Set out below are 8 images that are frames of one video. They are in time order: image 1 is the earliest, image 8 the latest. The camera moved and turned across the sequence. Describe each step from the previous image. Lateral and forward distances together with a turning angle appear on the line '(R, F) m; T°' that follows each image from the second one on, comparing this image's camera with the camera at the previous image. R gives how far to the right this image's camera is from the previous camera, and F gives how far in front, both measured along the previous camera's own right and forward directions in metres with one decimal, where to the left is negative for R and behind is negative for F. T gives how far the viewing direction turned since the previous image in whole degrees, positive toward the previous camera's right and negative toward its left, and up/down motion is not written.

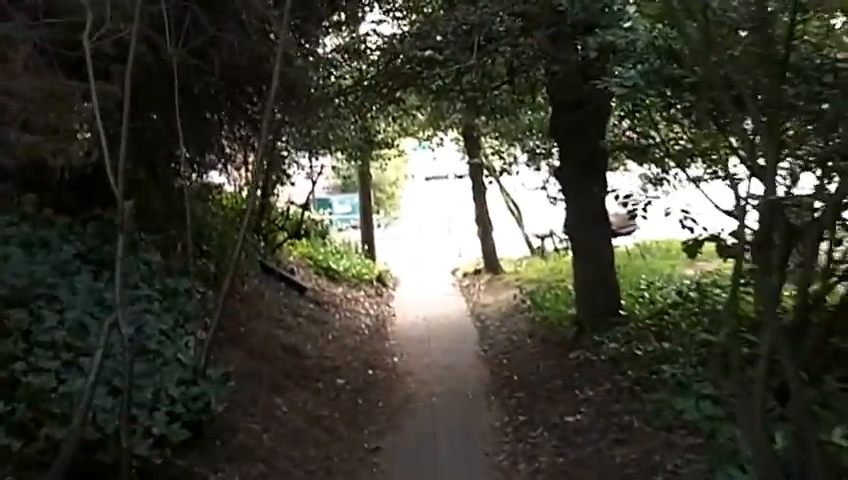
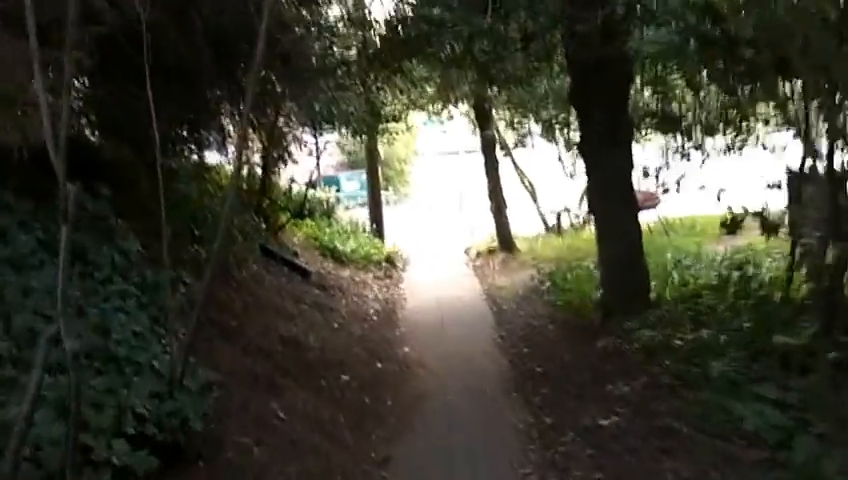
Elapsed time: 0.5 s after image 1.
(0.0, +0.8) m; -1°
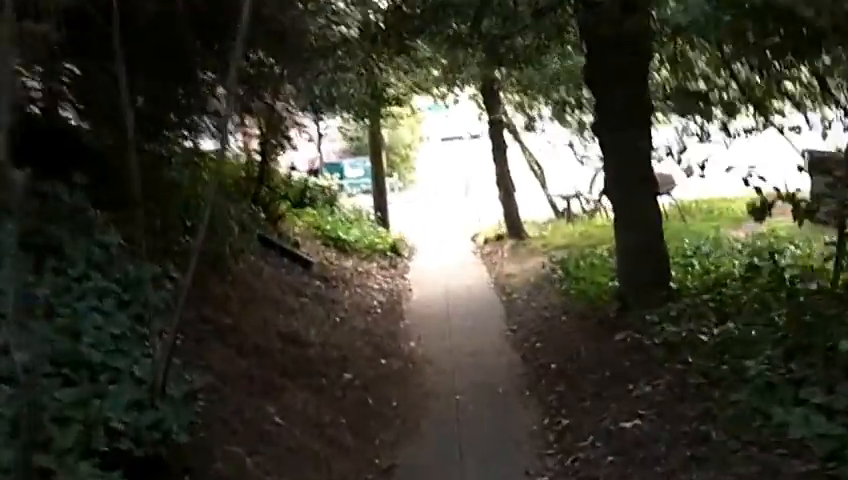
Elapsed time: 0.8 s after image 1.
(0.0, +0.5) m; 0°
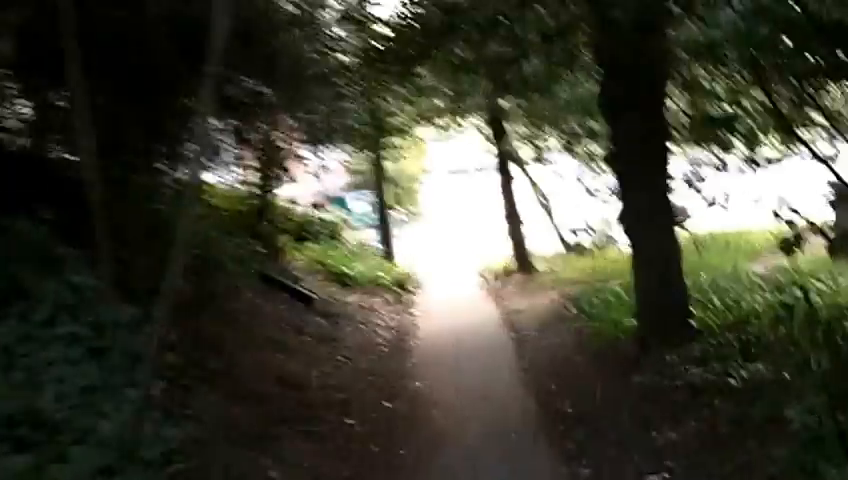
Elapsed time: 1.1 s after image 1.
(0.0, +0.5) m; 0°
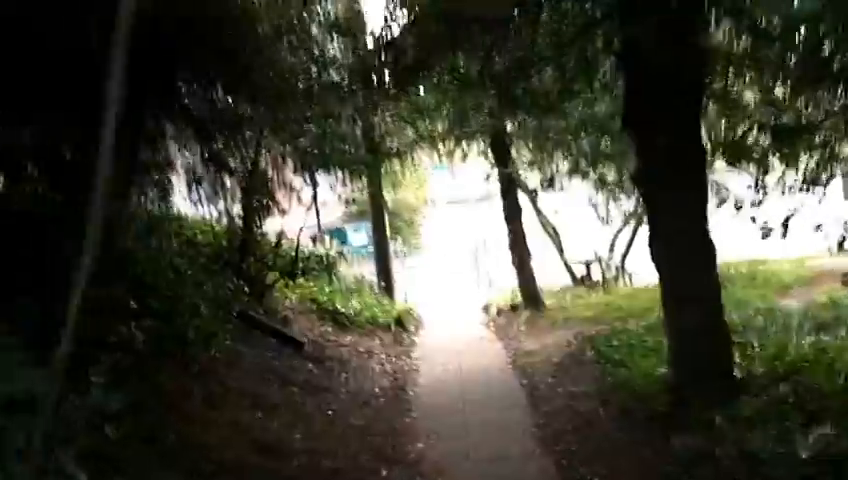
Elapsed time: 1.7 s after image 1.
(0.0, +1.0) m; 0°
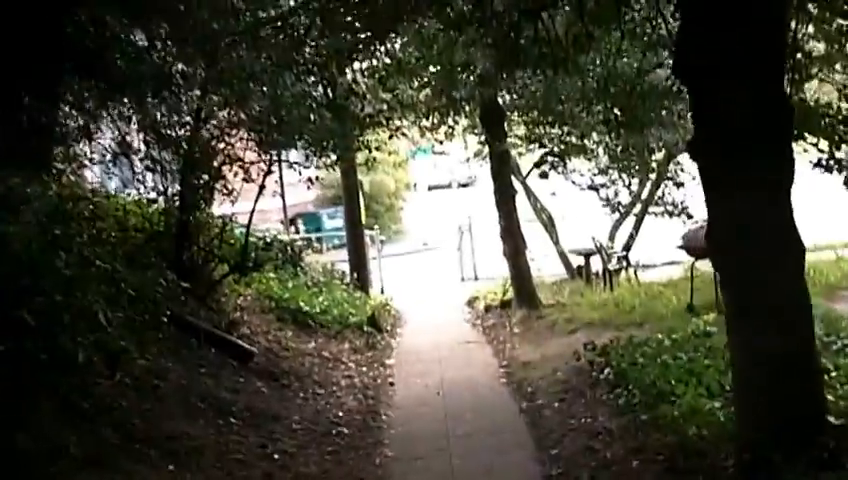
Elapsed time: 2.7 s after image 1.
(0.0, +1.9) m; +1°
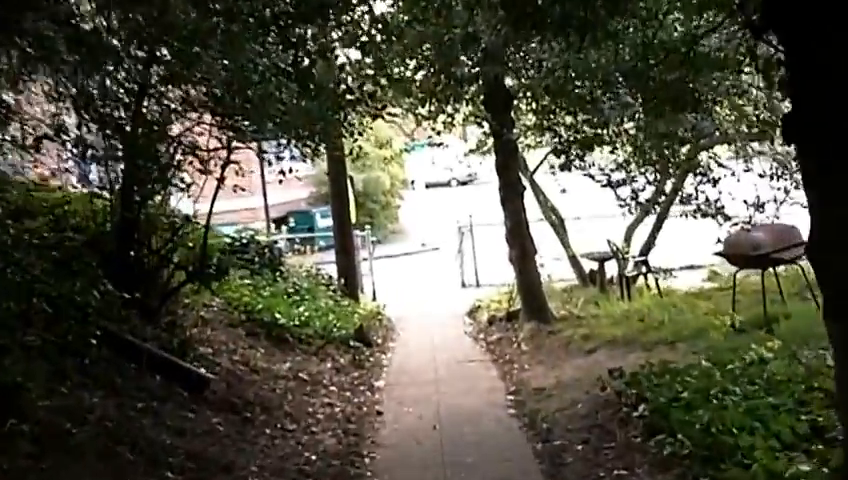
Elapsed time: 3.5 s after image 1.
(0.0, +1.5) m; 0°
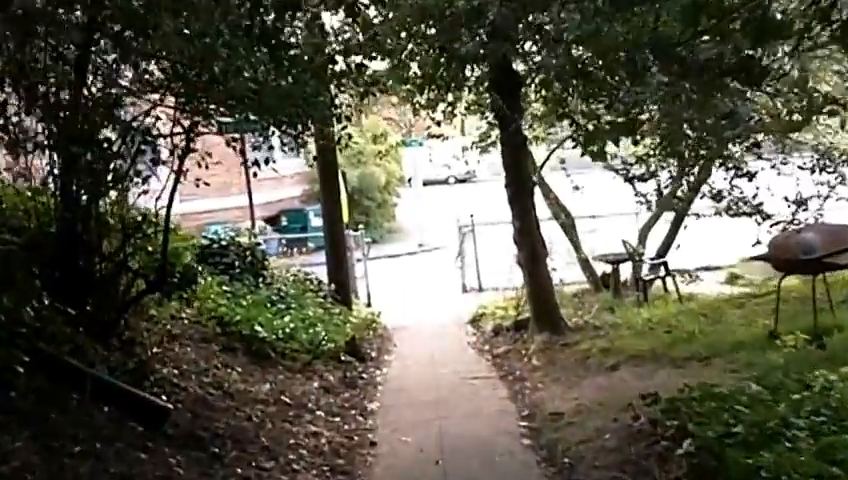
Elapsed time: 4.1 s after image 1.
(0.0, +1.1) m; 0°
